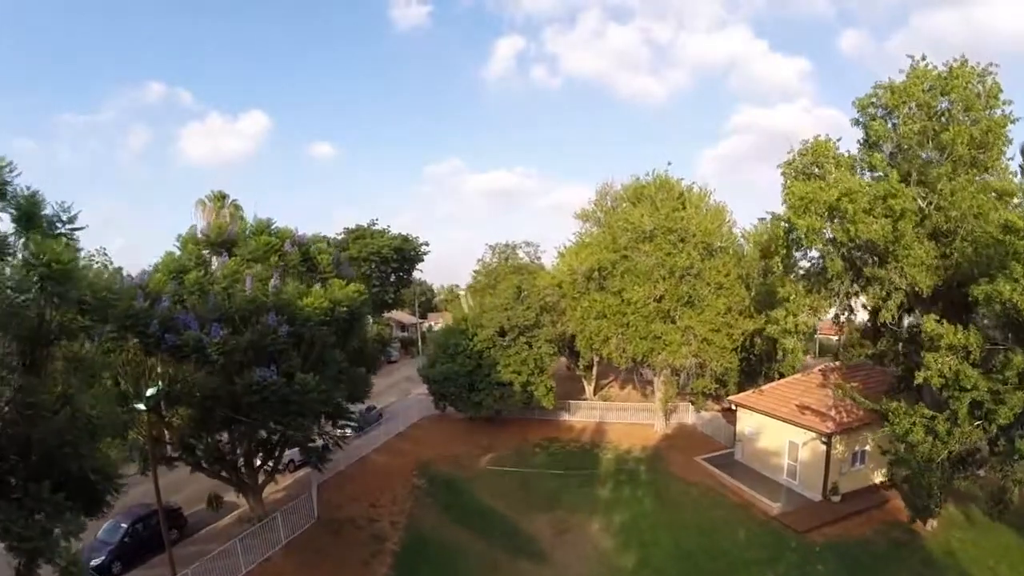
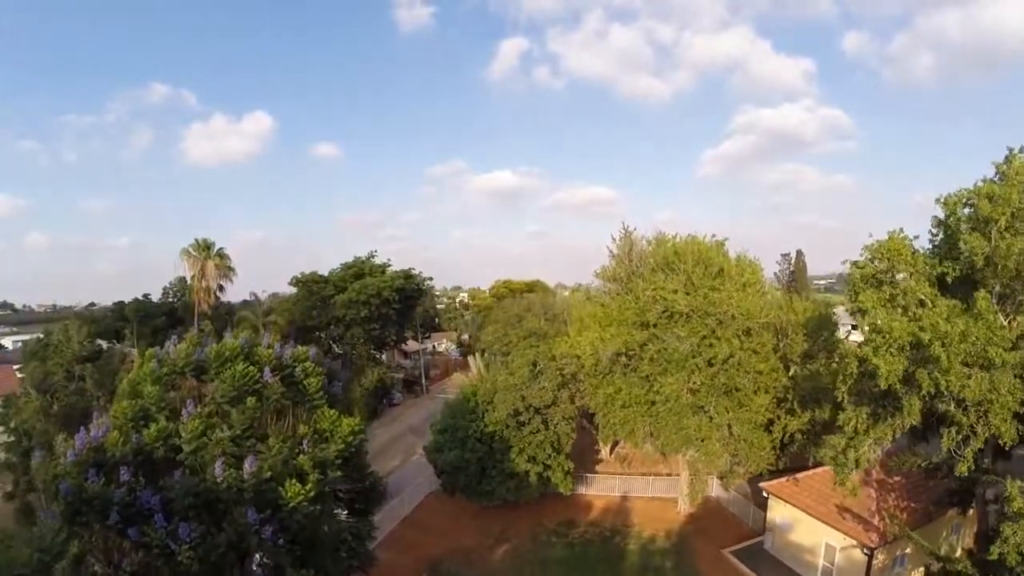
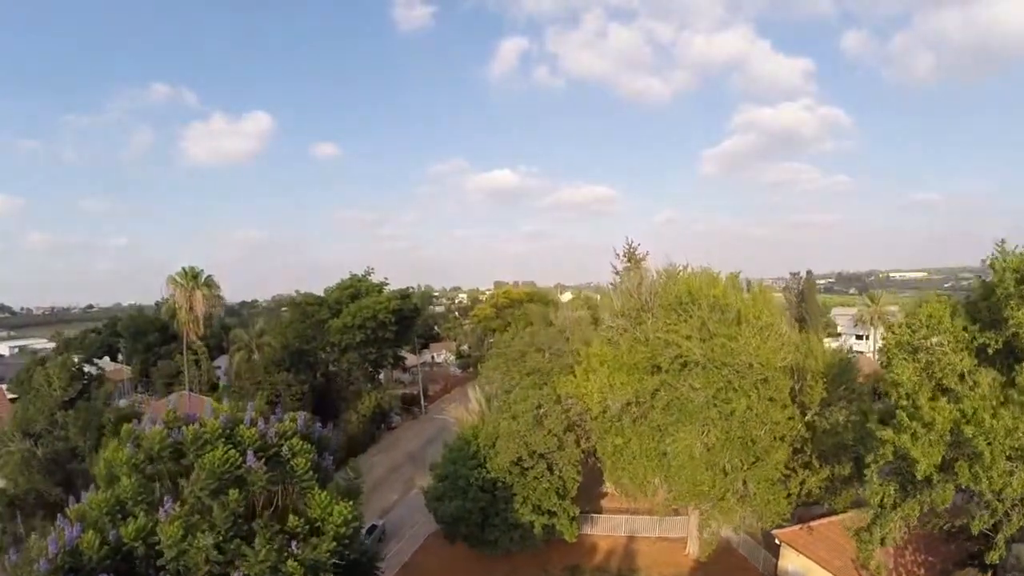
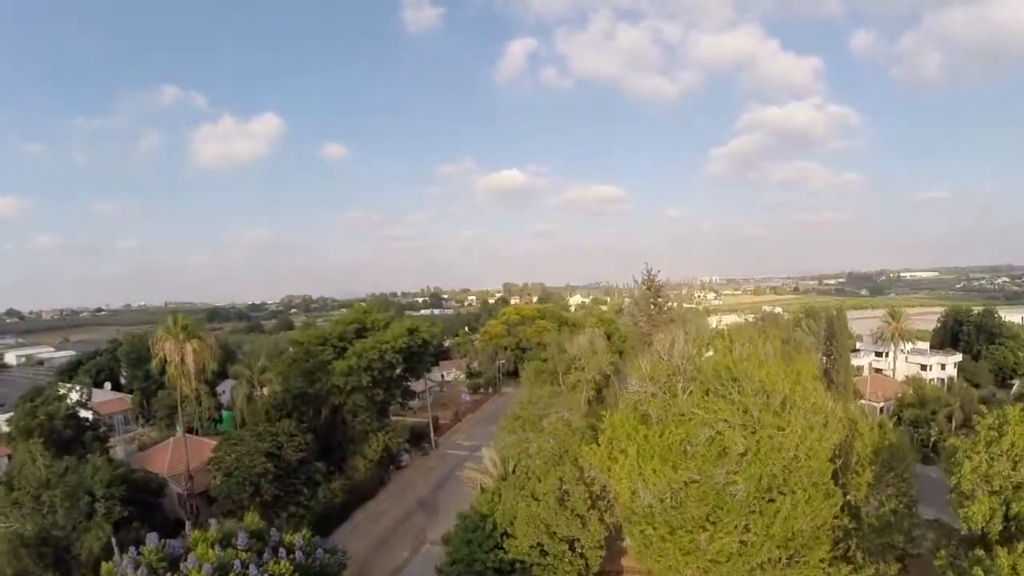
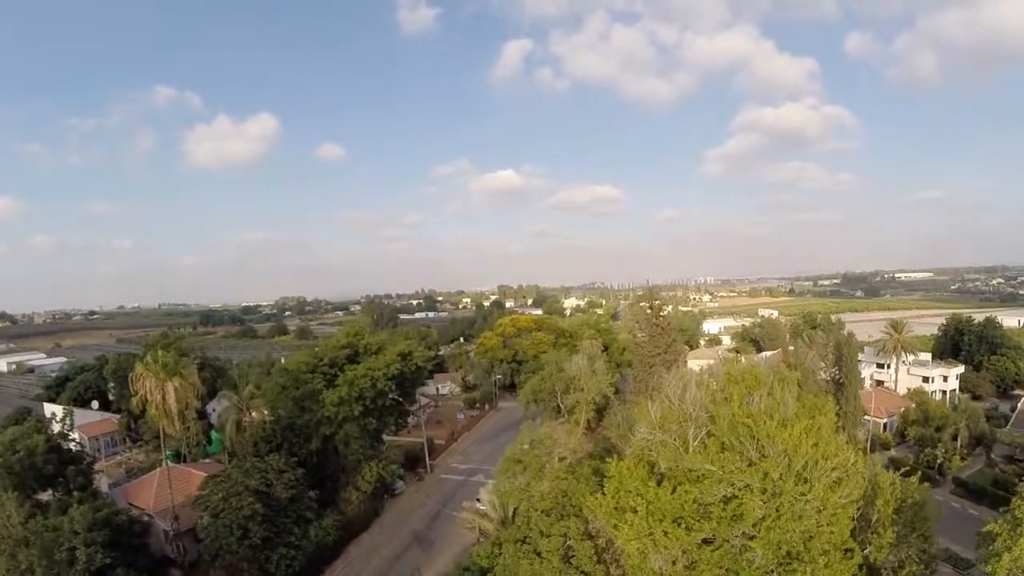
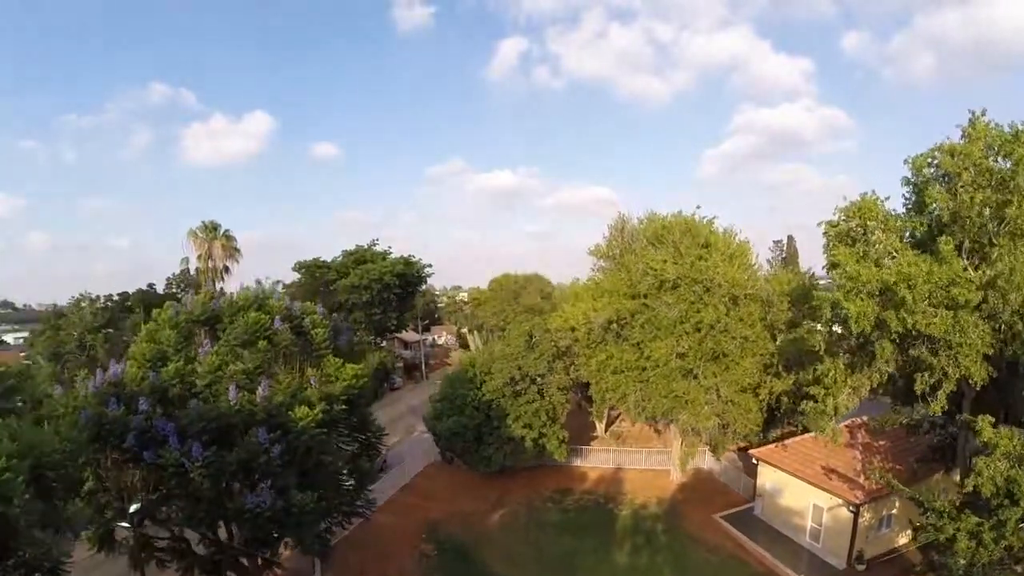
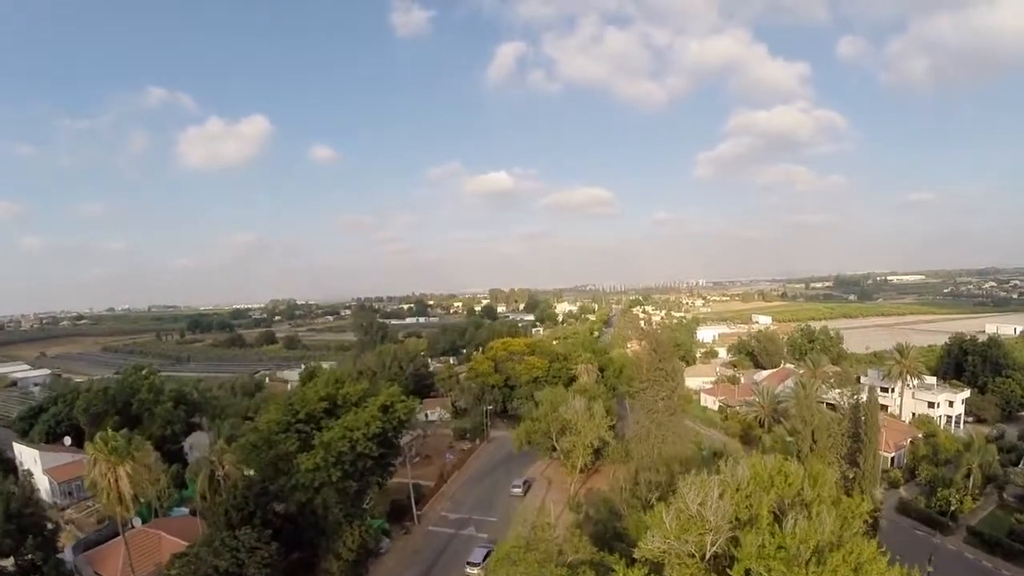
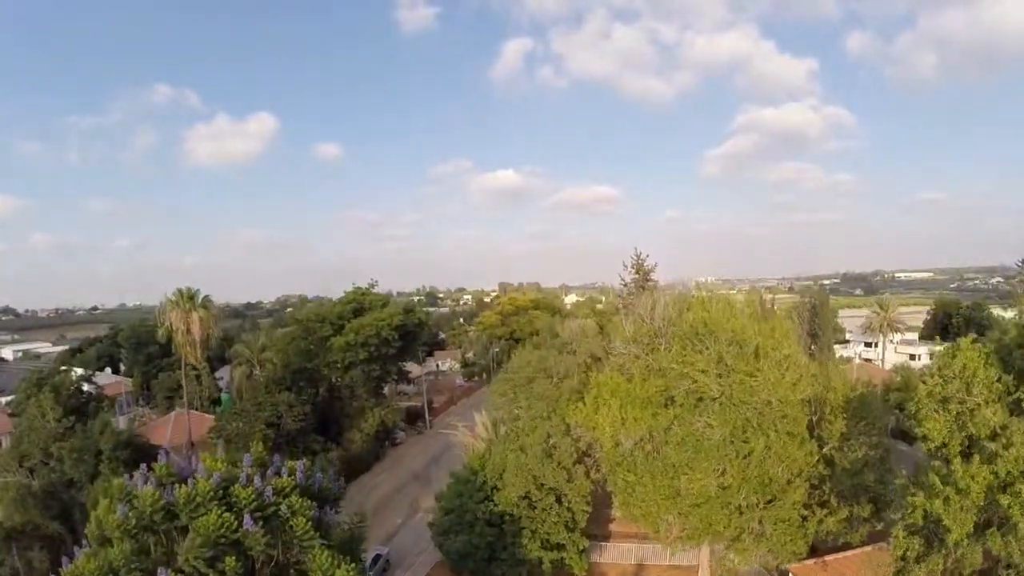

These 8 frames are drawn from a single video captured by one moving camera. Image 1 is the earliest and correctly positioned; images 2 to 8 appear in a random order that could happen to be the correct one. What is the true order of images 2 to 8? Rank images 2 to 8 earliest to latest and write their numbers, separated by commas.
6, 2, 3, 8, 4, 5, 7
